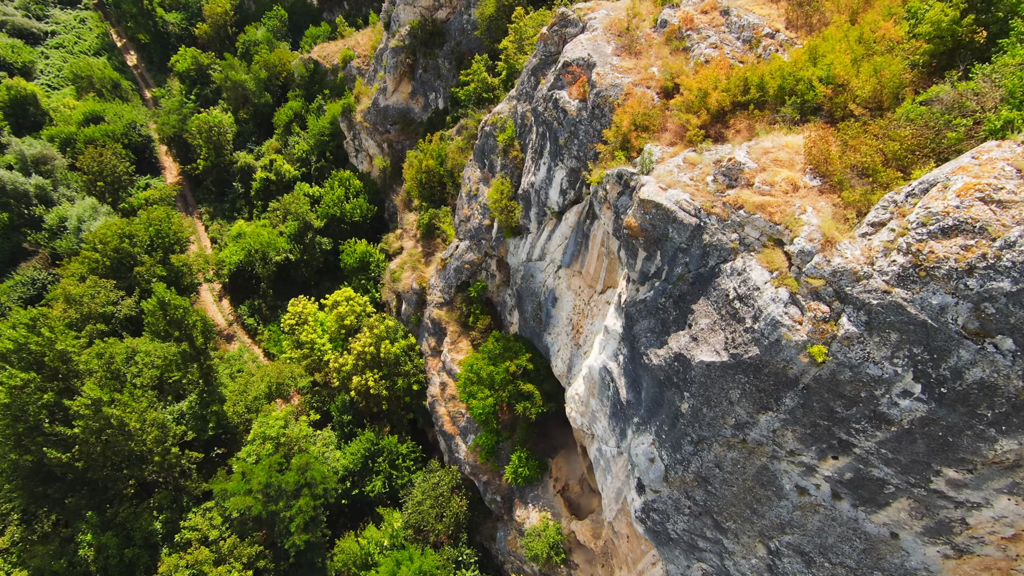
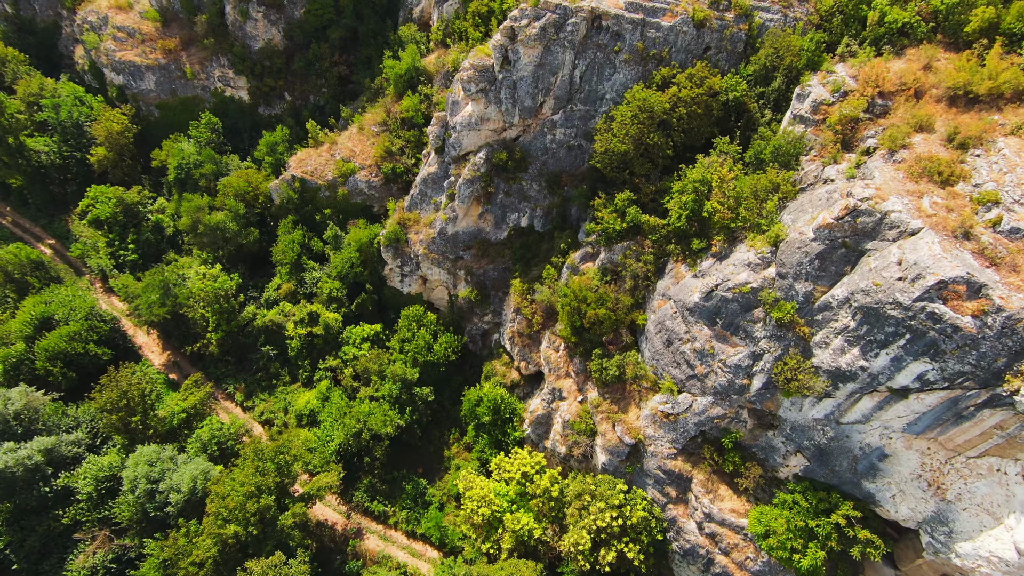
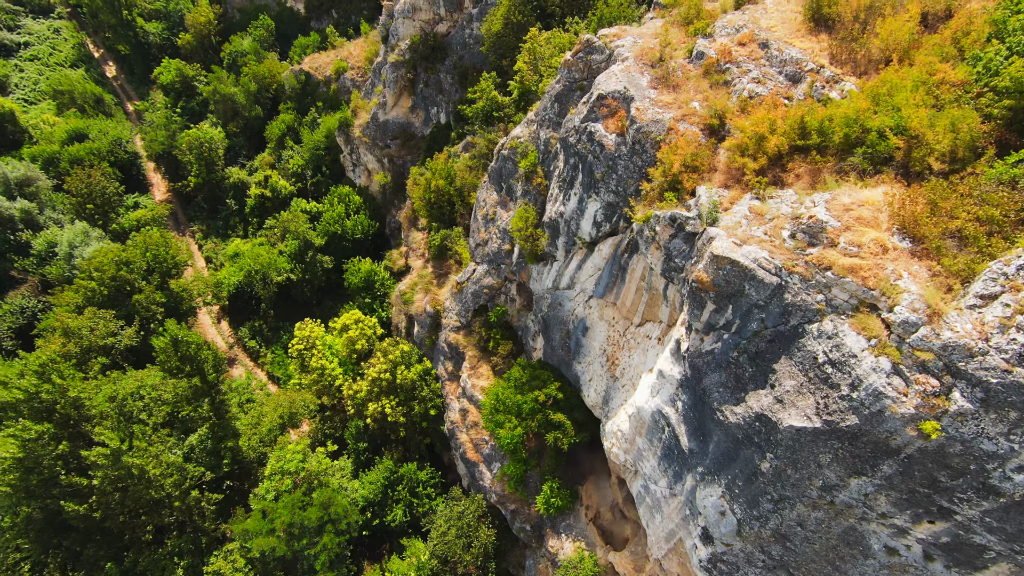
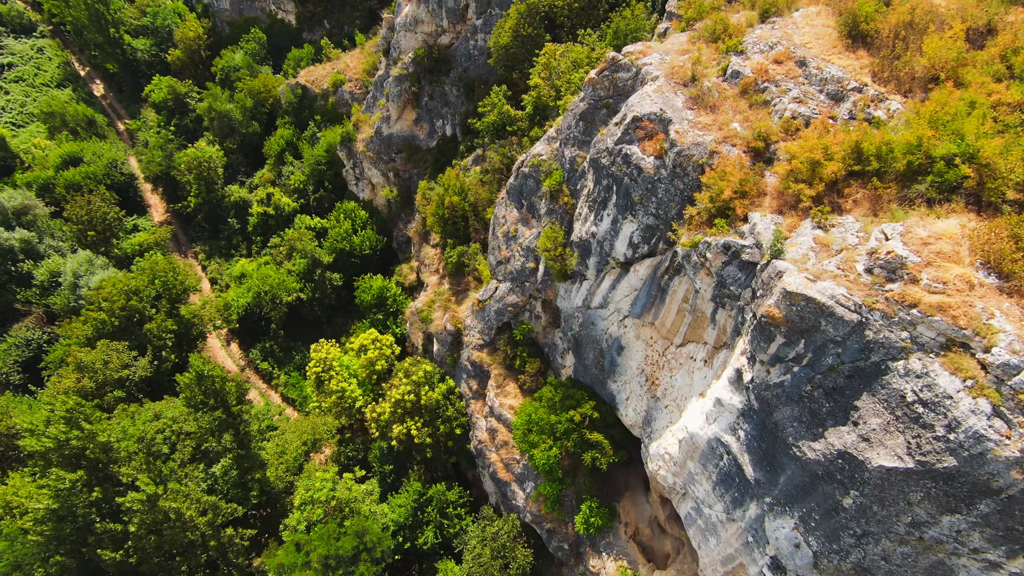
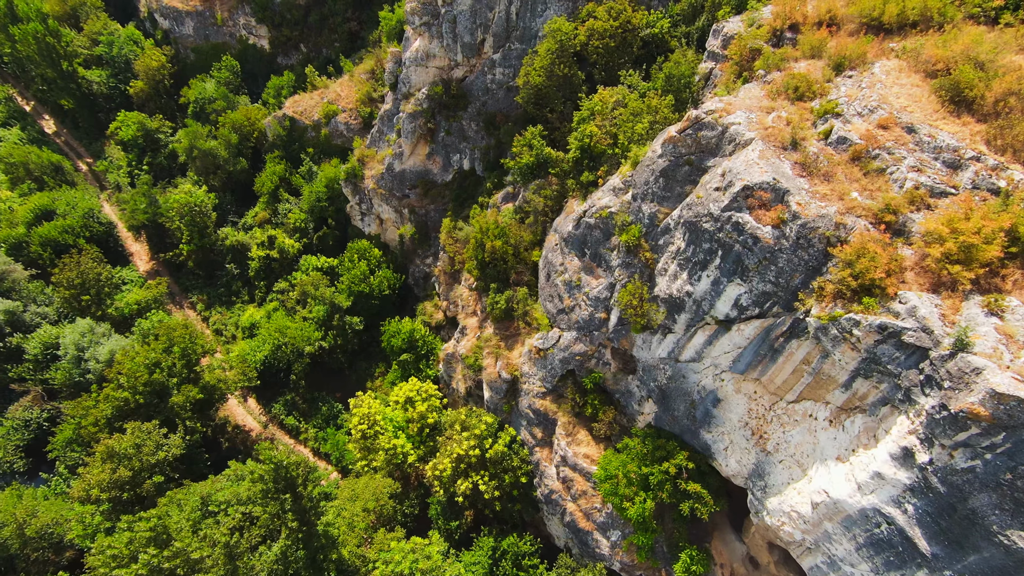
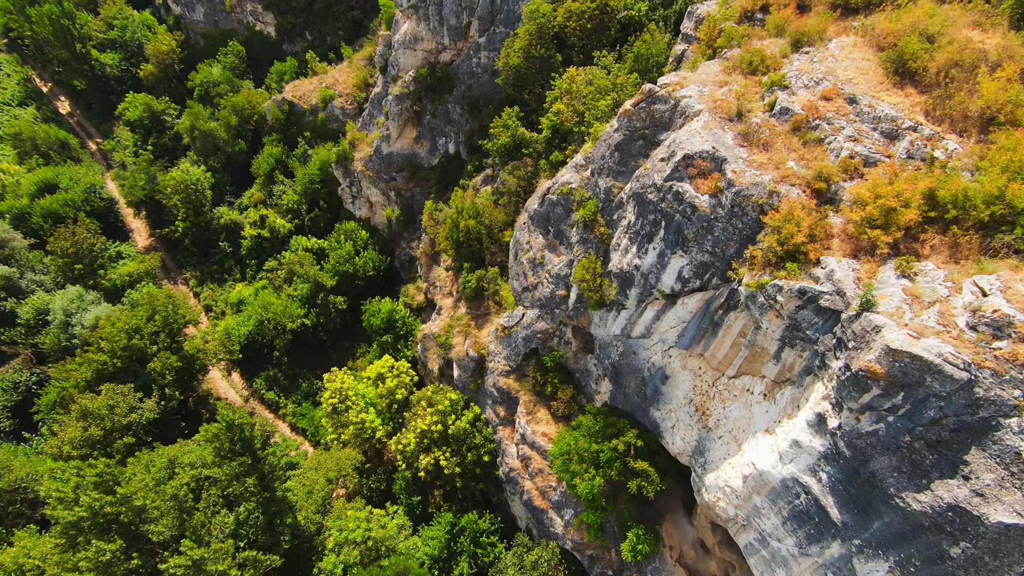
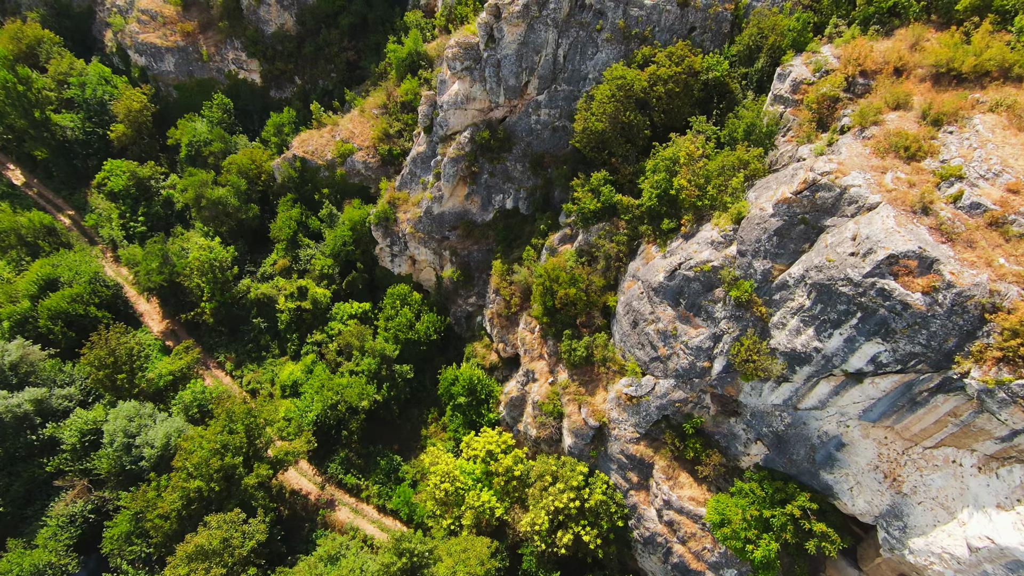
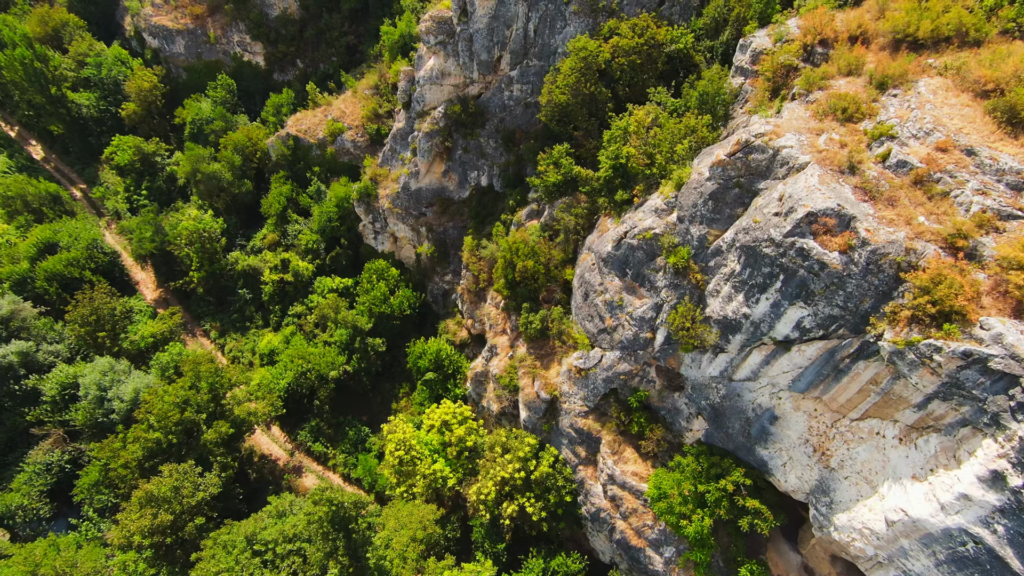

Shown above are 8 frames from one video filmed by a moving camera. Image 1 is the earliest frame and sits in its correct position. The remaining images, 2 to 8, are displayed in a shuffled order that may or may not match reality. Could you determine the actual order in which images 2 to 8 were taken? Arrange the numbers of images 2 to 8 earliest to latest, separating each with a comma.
3, 4, 6, 5, 8, 7, 2
